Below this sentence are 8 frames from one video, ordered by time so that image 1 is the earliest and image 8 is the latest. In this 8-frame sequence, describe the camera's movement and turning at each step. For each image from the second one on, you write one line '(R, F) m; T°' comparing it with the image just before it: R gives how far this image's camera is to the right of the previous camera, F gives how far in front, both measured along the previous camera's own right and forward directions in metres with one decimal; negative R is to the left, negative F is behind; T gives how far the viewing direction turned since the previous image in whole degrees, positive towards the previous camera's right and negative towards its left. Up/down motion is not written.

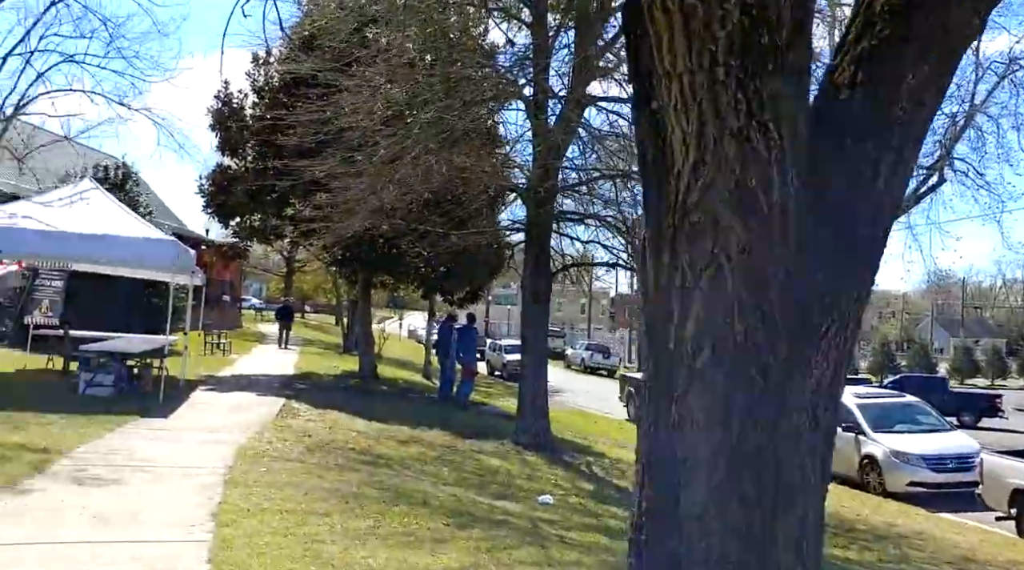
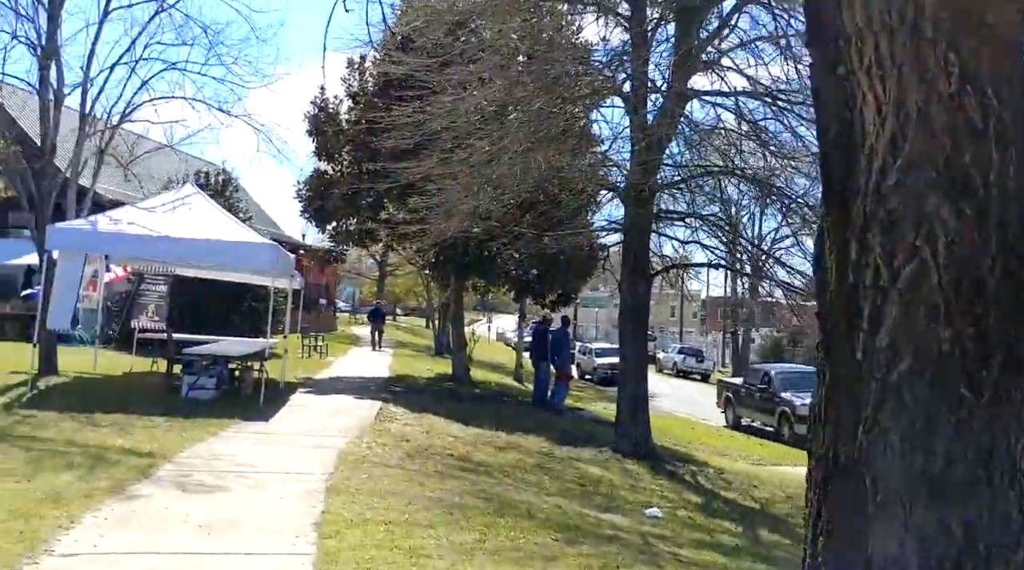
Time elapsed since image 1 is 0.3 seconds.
(-0.2, +0.4) m; -6°
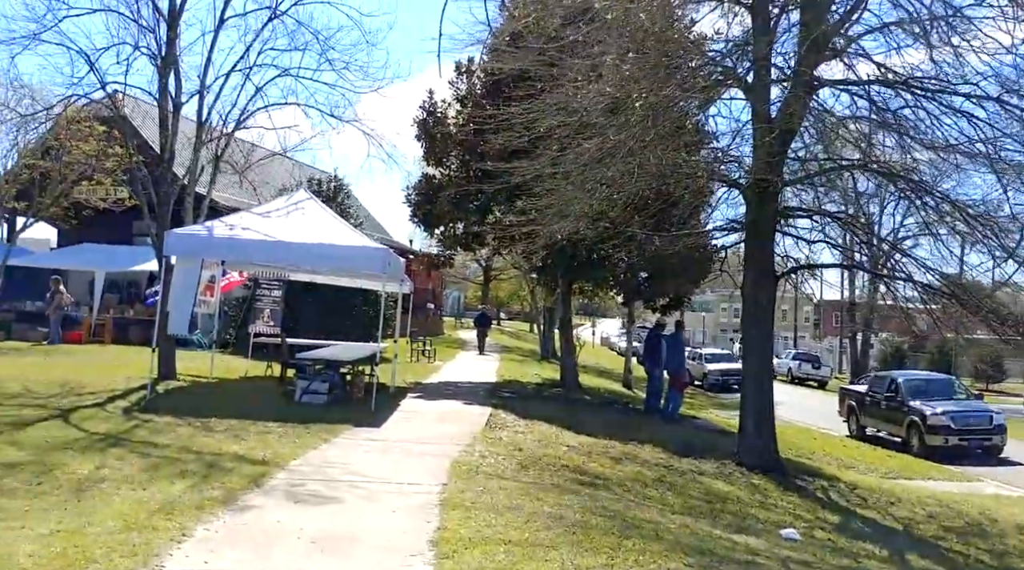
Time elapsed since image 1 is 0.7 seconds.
(-0.2, +0.5) m; -7°
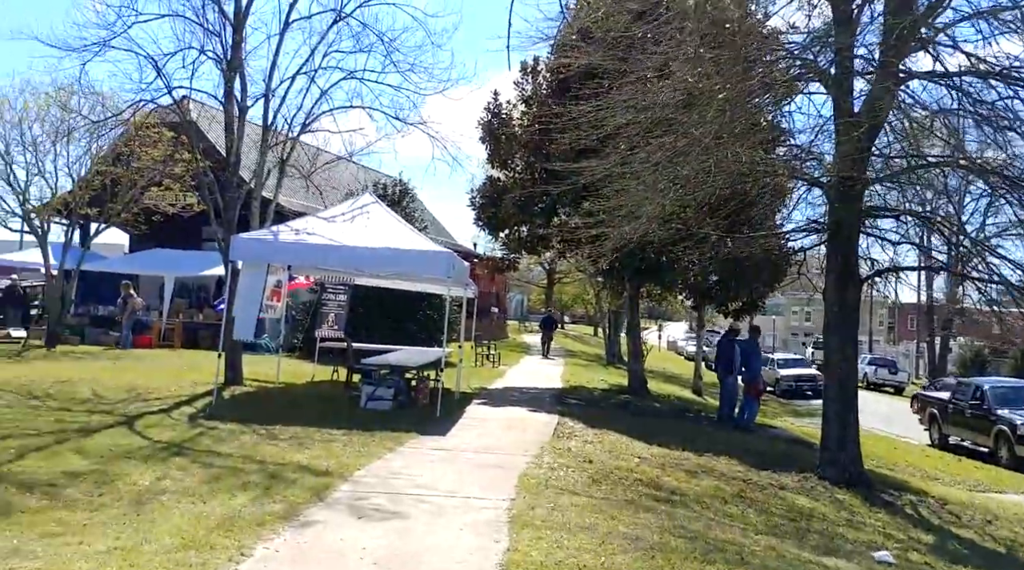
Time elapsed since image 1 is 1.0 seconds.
(-0.1, +0.4) m; -4°
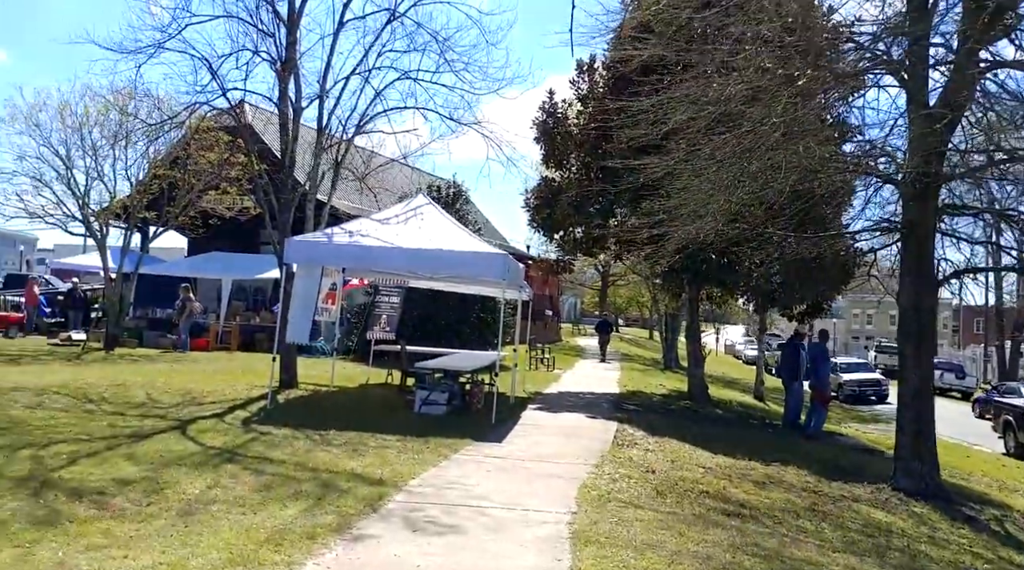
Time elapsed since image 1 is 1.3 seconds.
(-0.1, +0.3) m; -3°
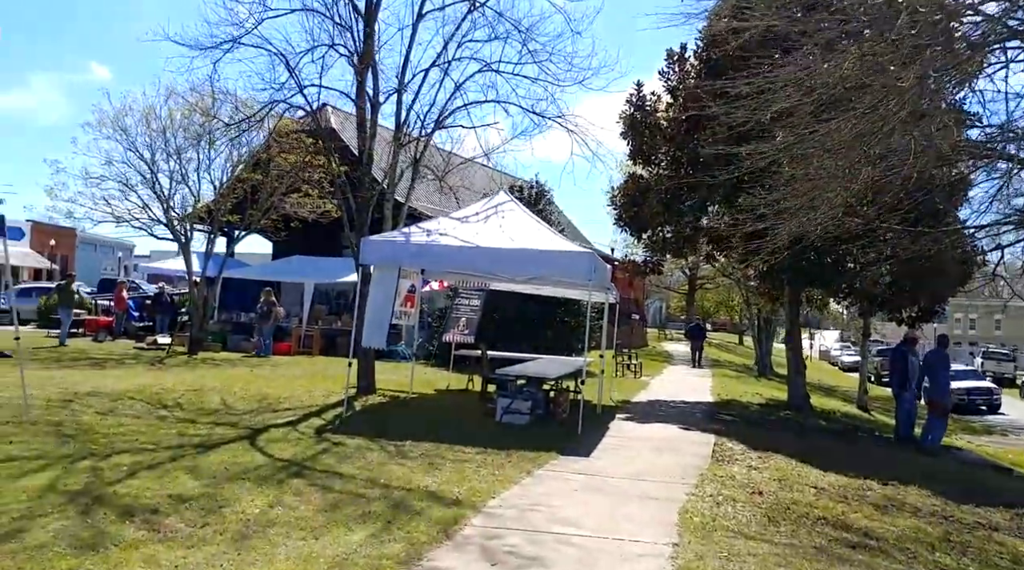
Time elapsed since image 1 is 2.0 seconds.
(-0.1, +0.8) m; -5°
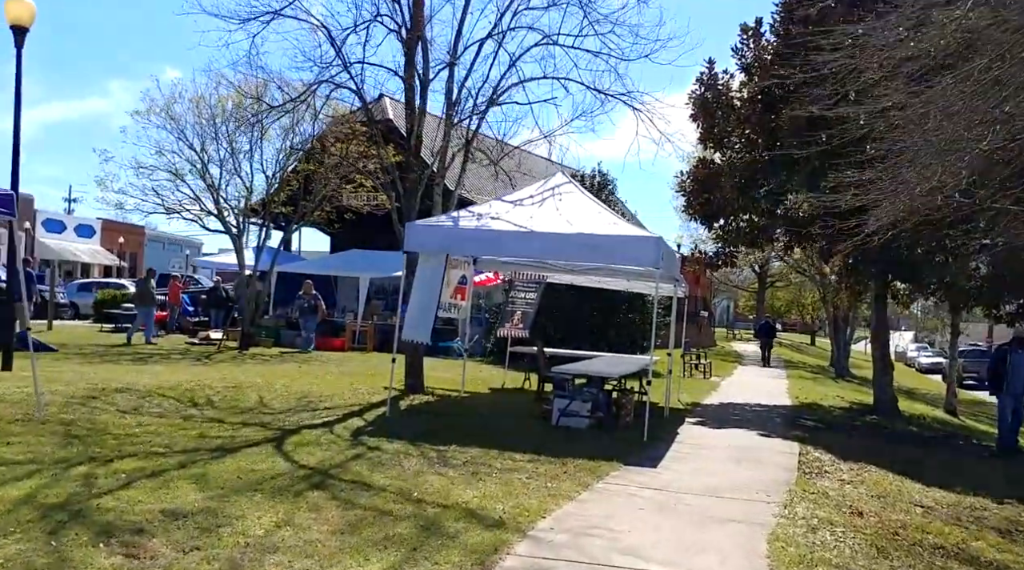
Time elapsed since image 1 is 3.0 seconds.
(+0.1, +1.1) m; -4°
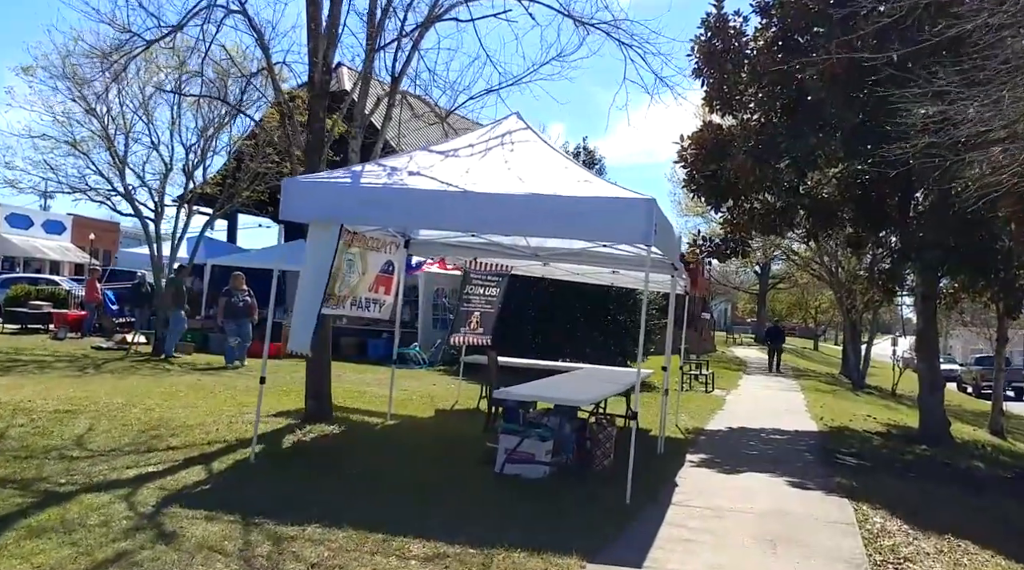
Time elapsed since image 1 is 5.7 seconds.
(+0.6, +3.3) m; 0°
